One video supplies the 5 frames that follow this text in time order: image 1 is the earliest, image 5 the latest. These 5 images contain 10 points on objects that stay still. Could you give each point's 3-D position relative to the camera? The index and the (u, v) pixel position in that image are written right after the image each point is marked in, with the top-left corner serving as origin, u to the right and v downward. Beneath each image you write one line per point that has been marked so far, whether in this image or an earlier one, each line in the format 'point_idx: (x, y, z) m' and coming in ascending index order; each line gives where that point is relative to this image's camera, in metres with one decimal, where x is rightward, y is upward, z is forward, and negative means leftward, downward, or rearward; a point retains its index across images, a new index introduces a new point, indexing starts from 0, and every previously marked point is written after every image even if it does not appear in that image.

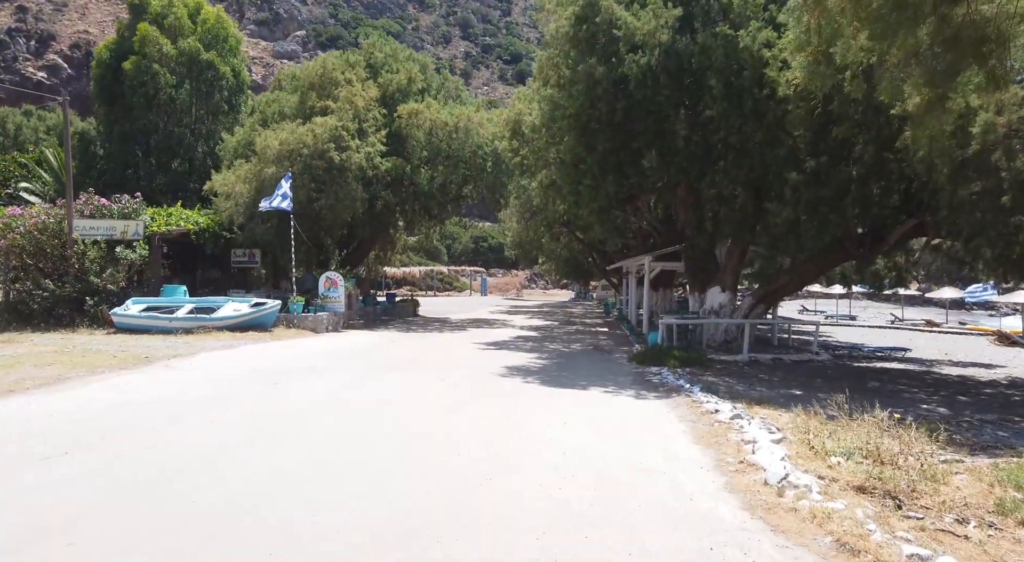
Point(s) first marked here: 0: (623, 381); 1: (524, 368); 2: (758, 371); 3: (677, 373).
0: (+2.4, -2.2, +14.7) m
1: (+0.2, -2.1, +16.5) m
2: (+6.2, -2.3, +17.1) m
3: (+3.9, -2.2, +15.9) m
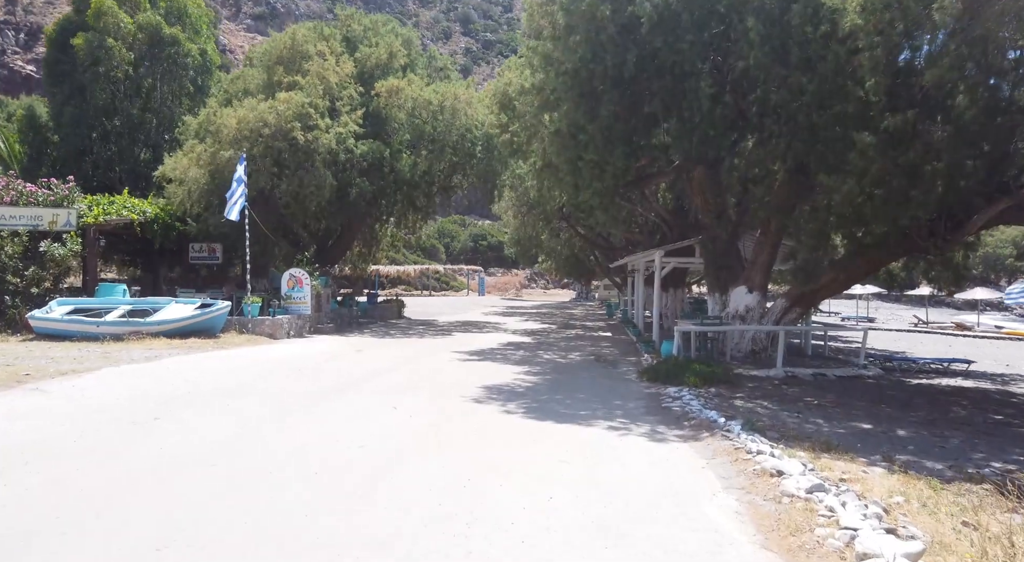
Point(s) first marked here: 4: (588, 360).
0: (+2.0, -2.1, +11.2) m
1: (-0.2, -2.1, +13.1) m
2: (+5.9, -2.3, +13.7) m
3: (+3.5, -2.1, +12.4) m
4: (+2.1, -2.2, +18.5) m
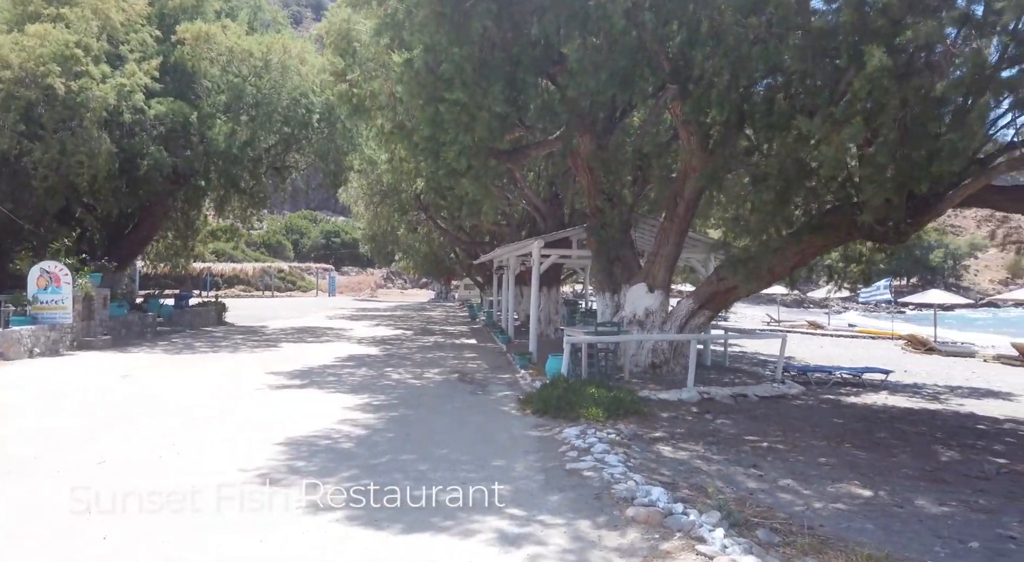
0: (+0.1, -2.1, +7.0) m
1: (-2.4, -2.0, +8.4) m
2: (+3.4, -2.2, +10.2) m
3: (+1.3, -2.1, +8.5) m
4: (-1.3, -2.1, +14.2) m
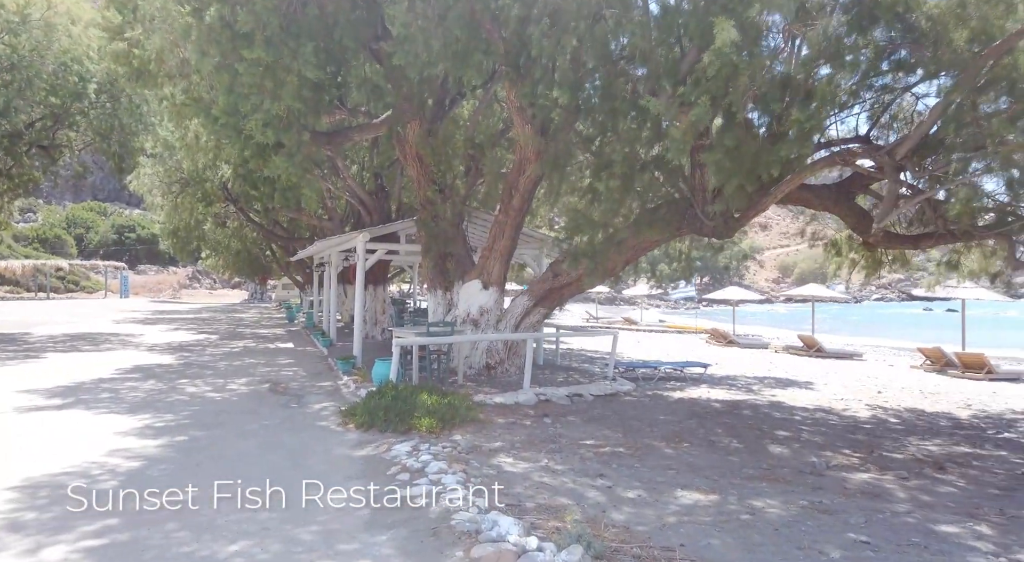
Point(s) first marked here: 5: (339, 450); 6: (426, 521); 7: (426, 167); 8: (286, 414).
0: (-1.4, -2.0, +5.8) m
1: (-4.2, -2.0, +6.4) m
2: (+0.9, -2.2, +9.7) m
3: (-0.6, -2.0, +7.5) m
4: (-4.6, -2.1, +12.3) m
5: (-2.1, -2.0, +8.2) m
6: (-0.7, -2.0, +5.6) m
7: (-1.7, +2.3, +13.5) m
8: (-3.5, -2.1, +10.5) m
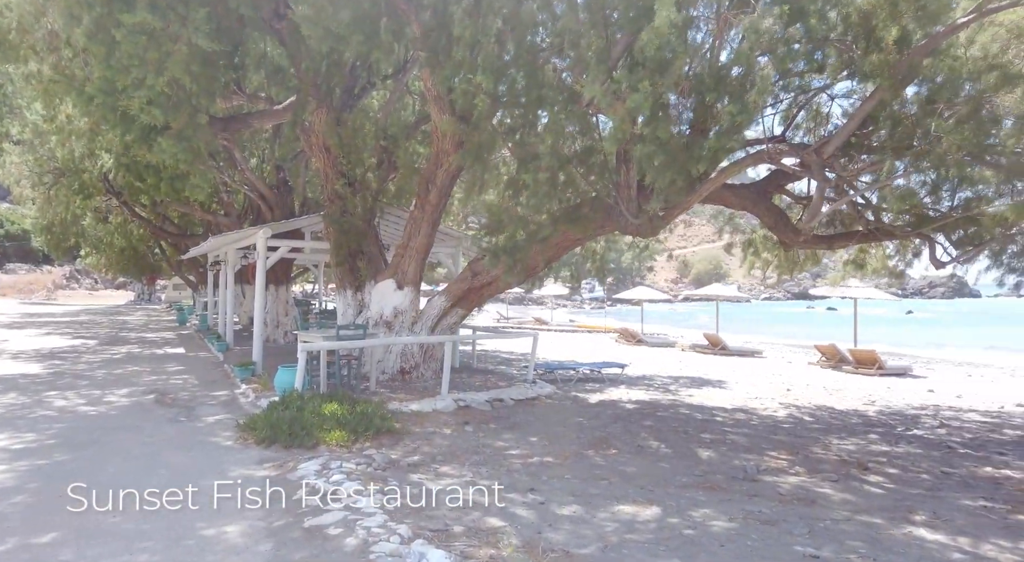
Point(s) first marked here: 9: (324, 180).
0: (-2.0, -2.0, +4.9) m
1: (-4.8, -2.0, +5.2) m
2: (-0.2, -2.1, +9.1) m
3: (-1.4, -2.0, +6.8) m
4: (-6.0, -2.1, +11.0) m
5: (-2.9, -2.0, +7.2) m
6: (-1.2, -2.0, +4.9) m
7: (-3.3, +2.3, +12.5) m
8: (-4.6, -2.0, +9.3) m
9: (-3.5, +1.9, +12.8) m
